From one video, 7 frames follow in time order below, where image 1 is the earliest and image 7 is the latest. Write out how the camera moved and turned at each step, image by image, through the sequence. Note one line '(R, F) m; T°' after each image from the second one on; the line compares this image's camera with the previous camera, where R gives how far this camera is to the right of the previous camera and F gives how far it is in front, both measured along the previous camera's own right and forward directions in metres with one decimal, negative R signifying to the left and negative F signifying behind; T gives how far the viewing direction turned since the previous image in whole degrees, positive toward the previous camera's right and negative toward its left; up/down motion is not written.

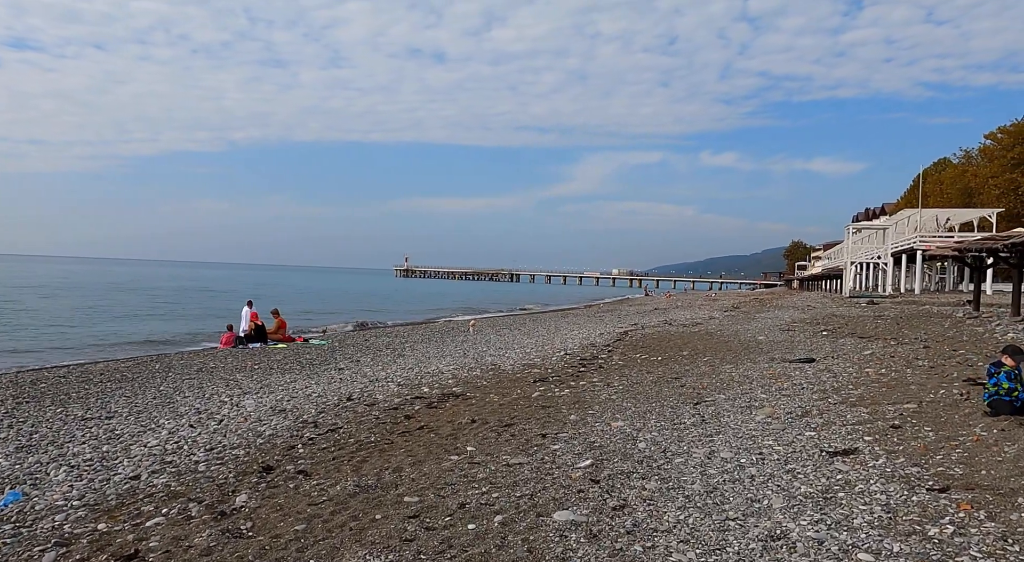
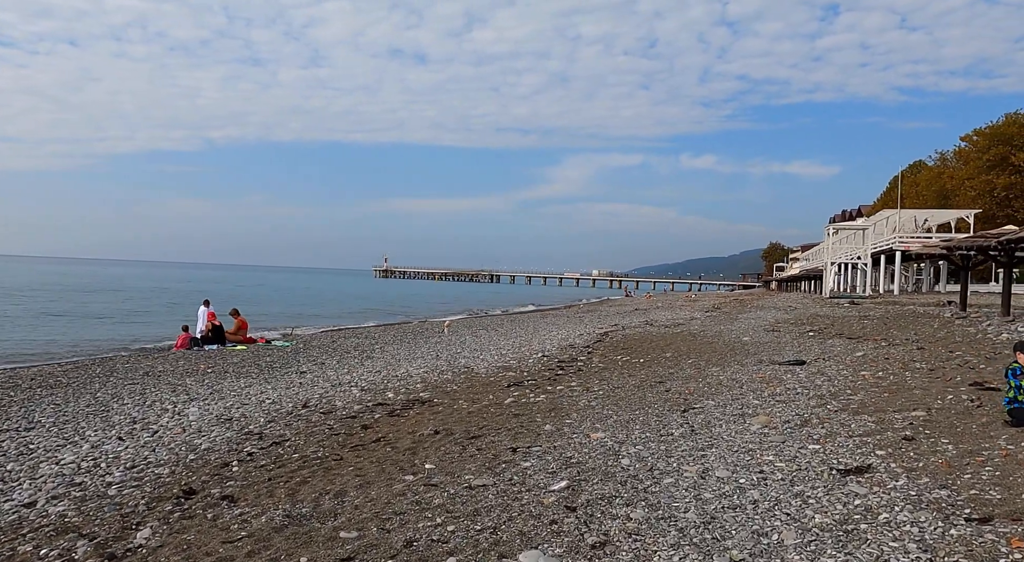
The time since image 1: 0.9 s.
(+0.2, +1.1) m; +2°
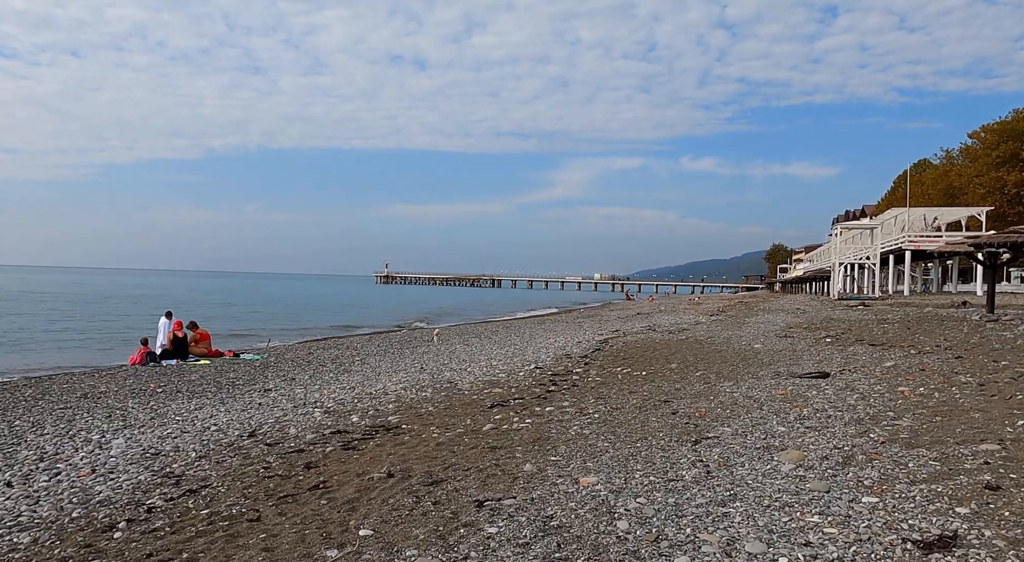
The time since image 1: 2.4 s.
(+0.3, +1.8) m; 0°
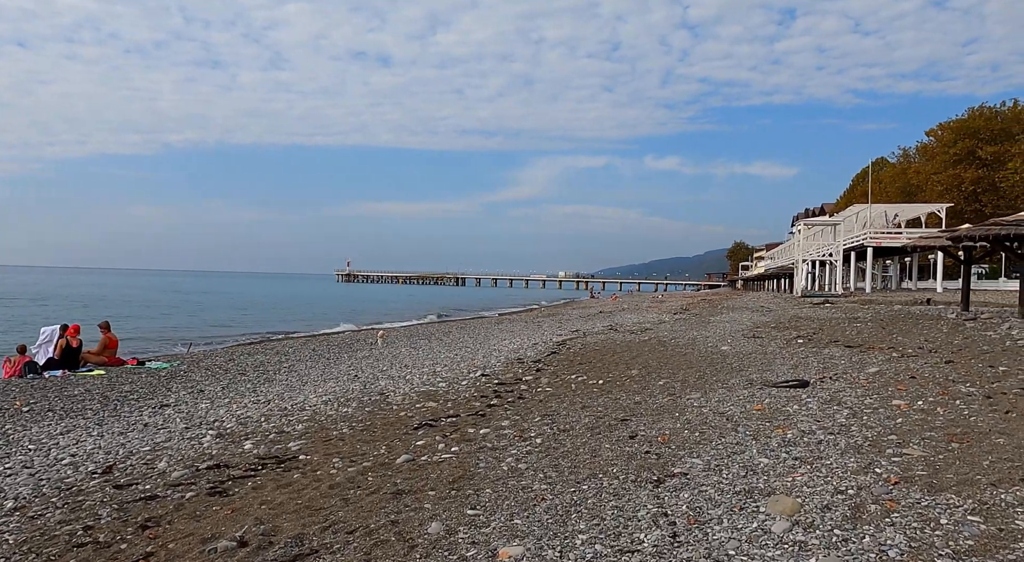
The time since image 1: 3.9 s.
(+0.5, +2.0) m; +3°
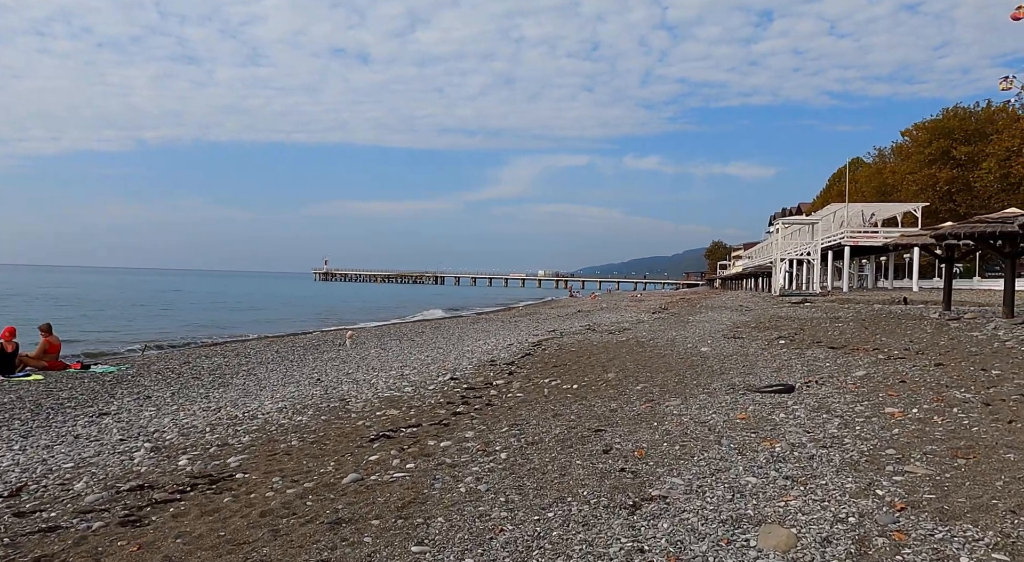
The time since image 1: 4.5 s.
(+0.2, +0.8) m; +2°
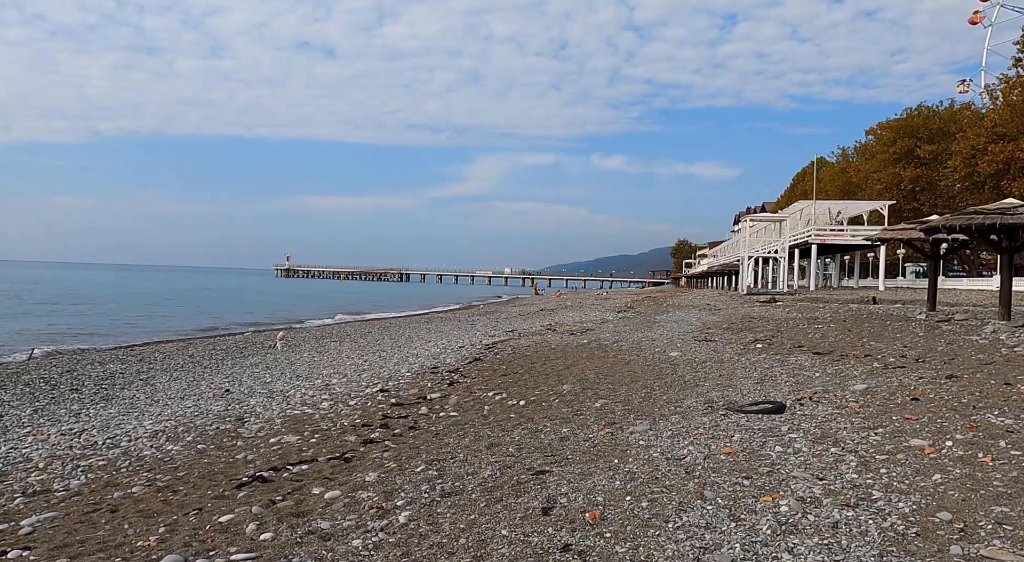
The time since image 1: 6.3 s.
(+0.5, +2.3) m; +3°
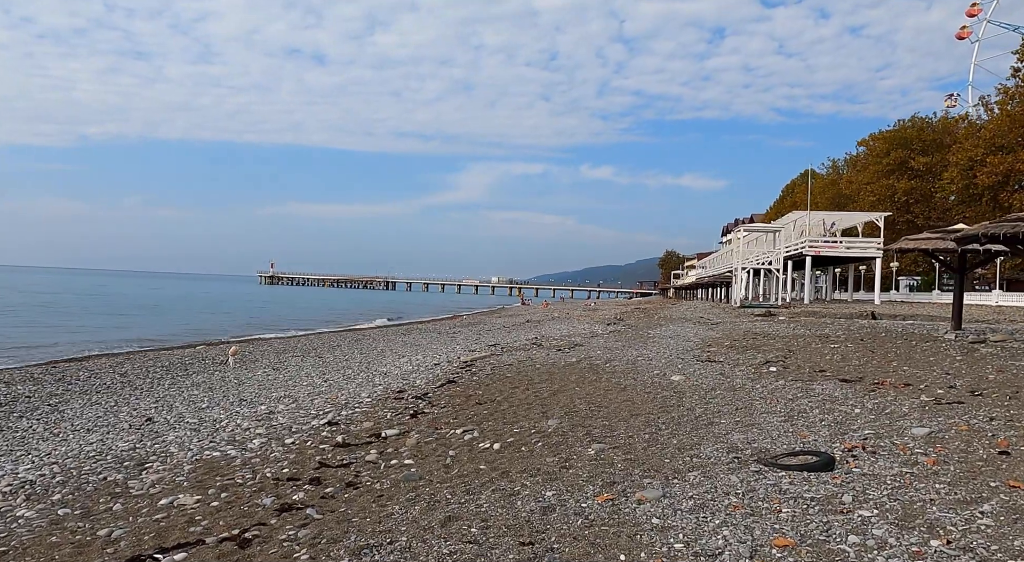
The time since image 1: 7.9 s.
(+0.2, +2.3) m; +1°
